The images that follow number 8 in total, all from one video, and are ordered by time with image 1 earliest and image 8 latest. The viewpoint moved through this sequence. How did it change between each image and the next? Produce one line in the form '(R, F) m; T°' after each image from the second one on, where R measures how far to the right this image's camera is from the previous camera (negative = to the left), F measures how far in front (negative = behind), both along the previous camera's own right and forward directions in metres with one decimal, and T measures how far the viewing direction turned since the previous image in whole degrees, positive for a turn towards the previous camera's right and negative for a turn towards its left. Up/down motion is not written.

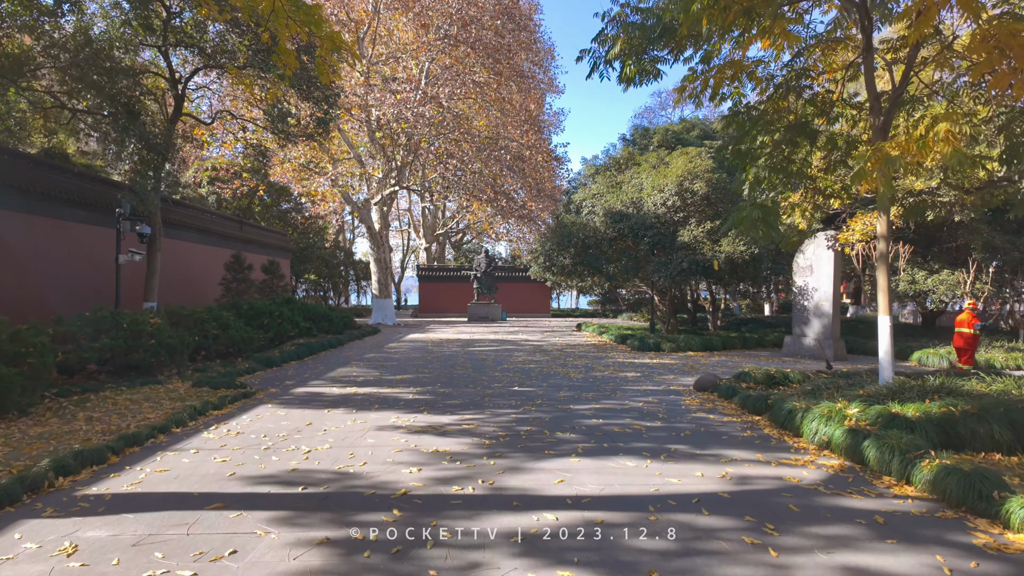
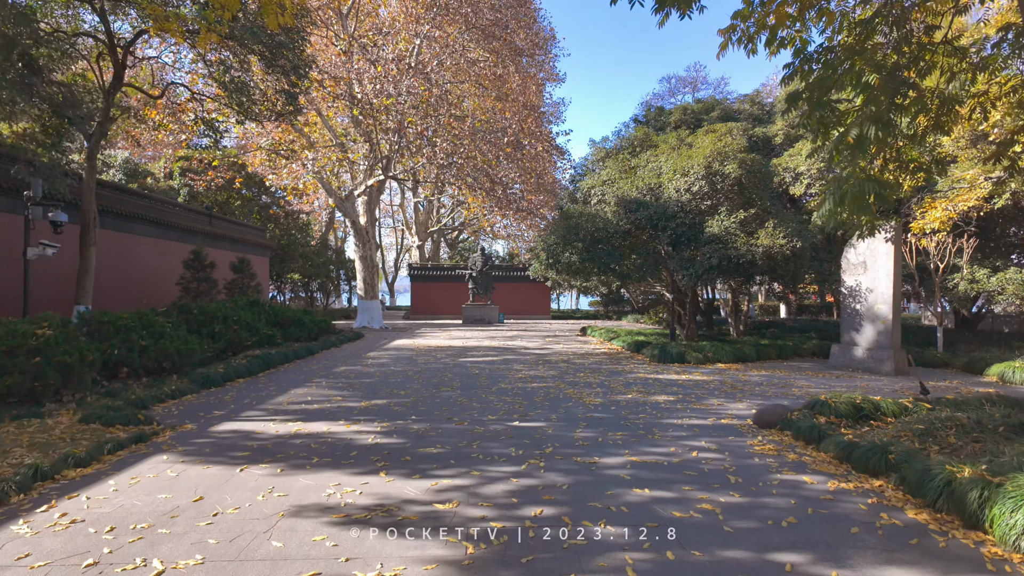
(0.0, +1.9) m; 0°
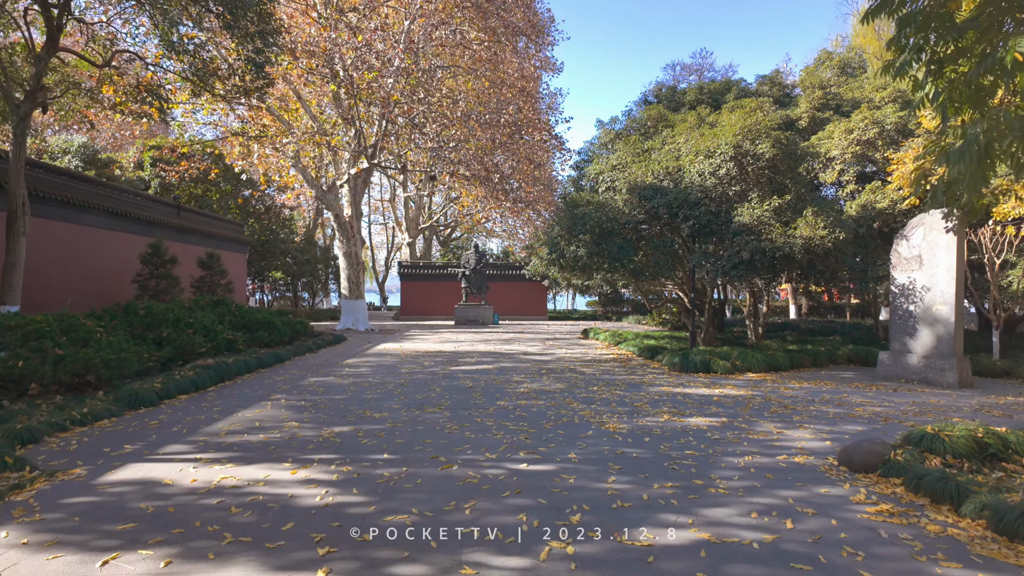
(-0.1, +1.4) m; +1°
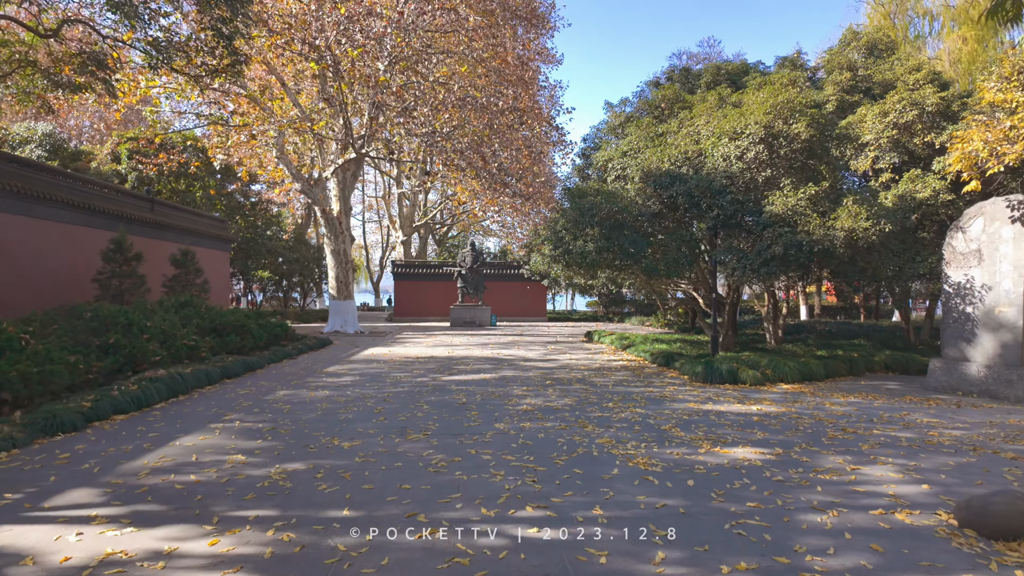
(0.0, +1.1) m; 0°
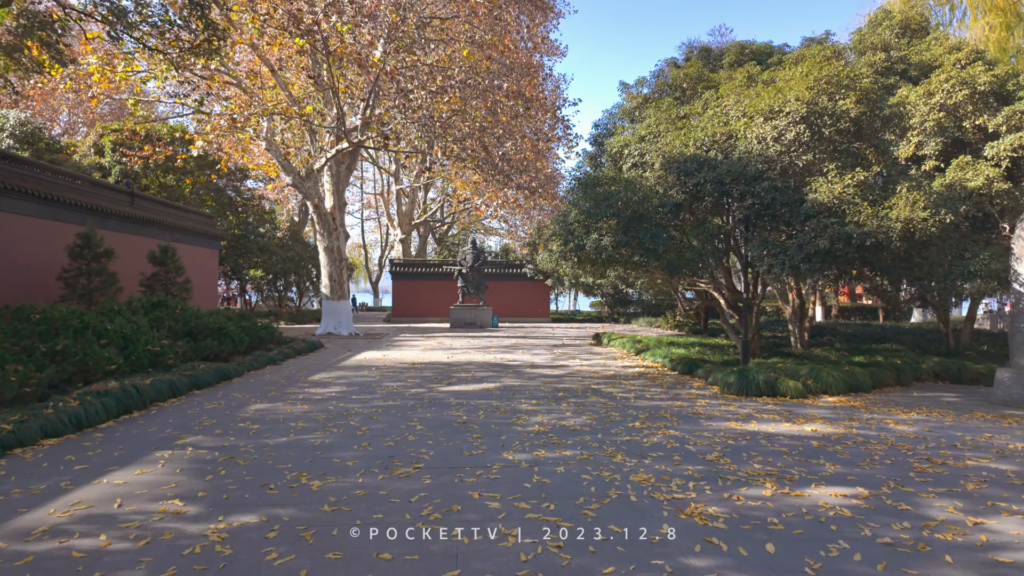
(-0.1, +1.0) m; 0°
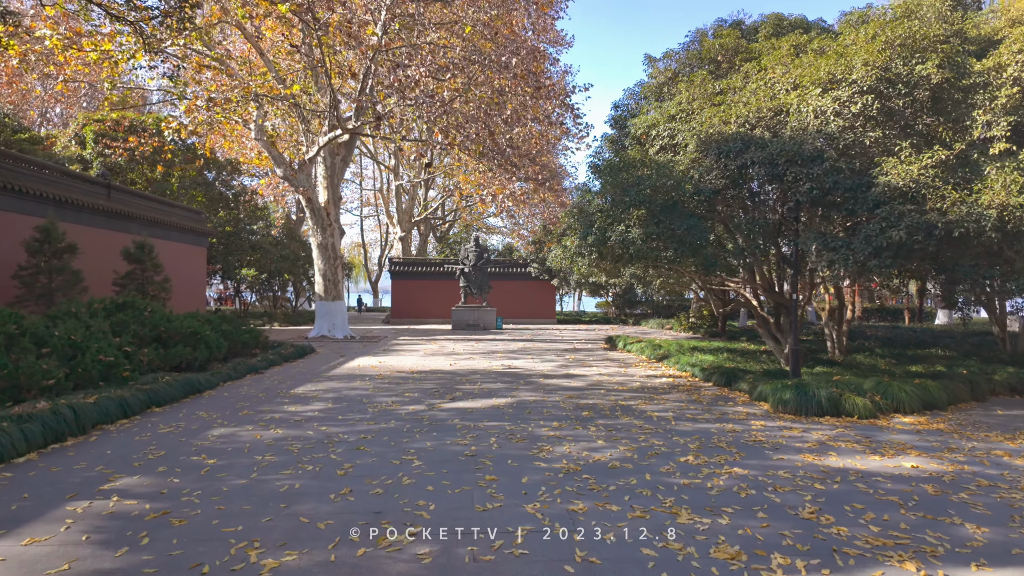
(-0.1, +1.1) m; 0°
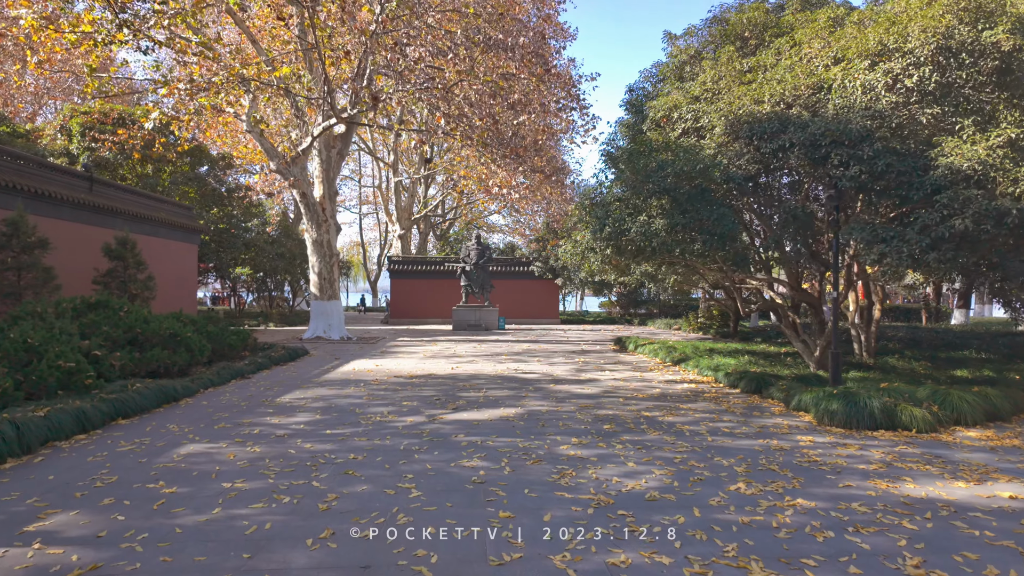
(-0.1, +0.7) m; 0°
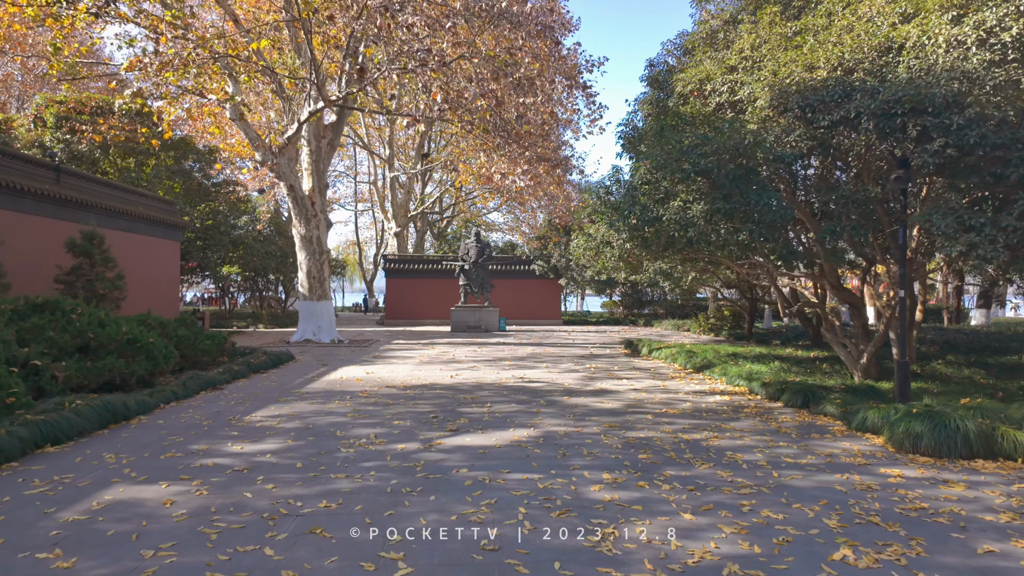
(-0.1, +1.0) m; 0°
